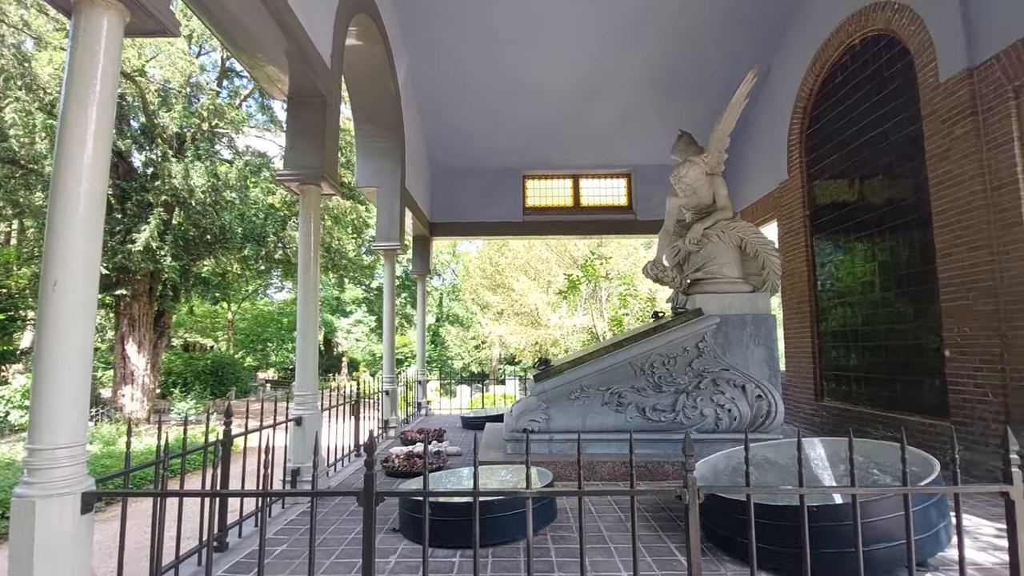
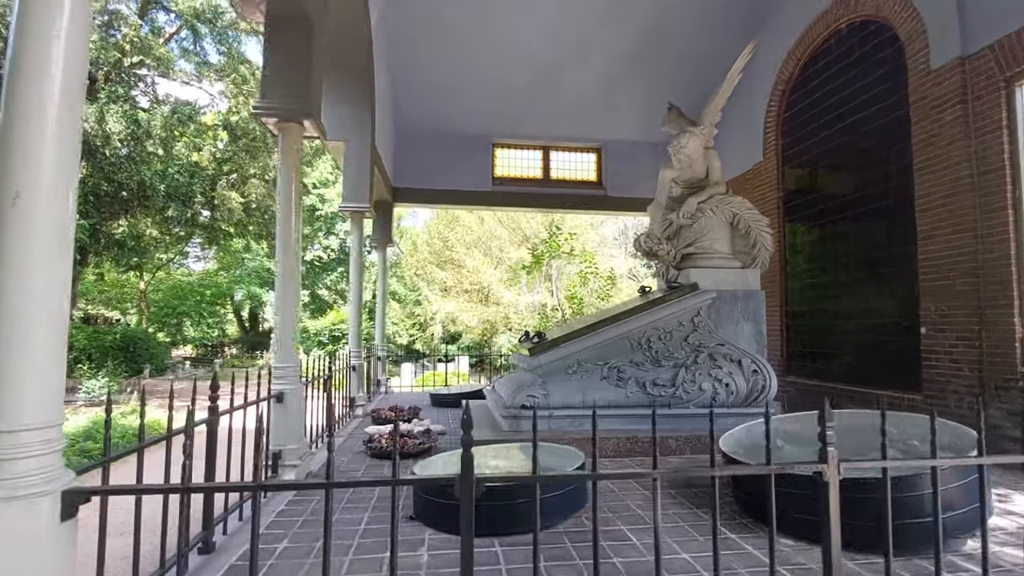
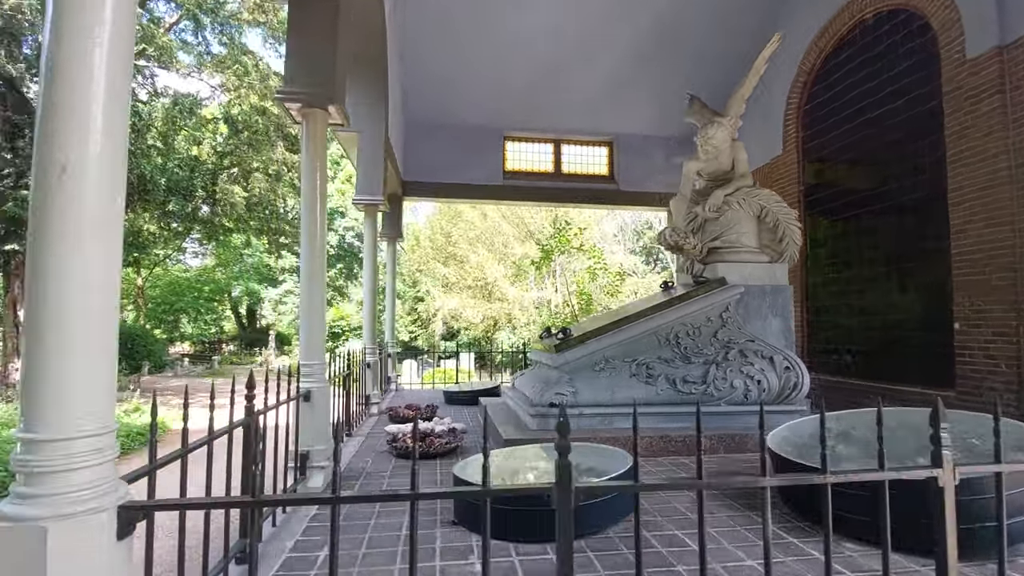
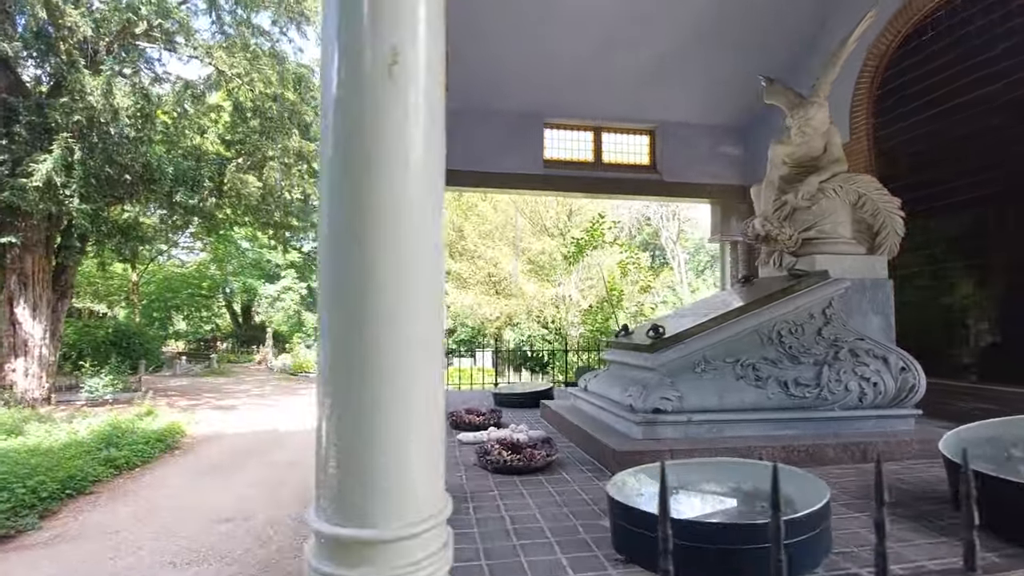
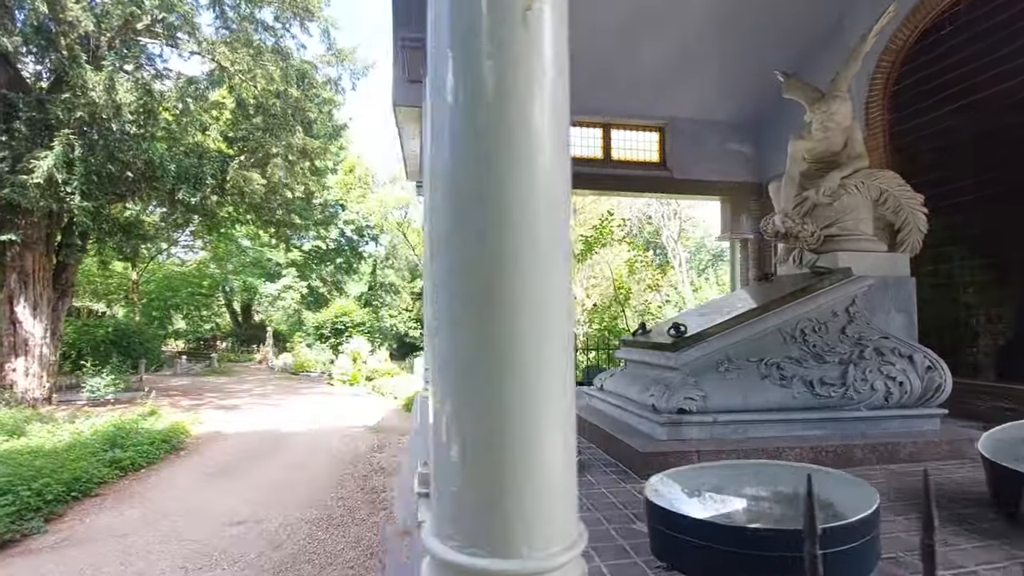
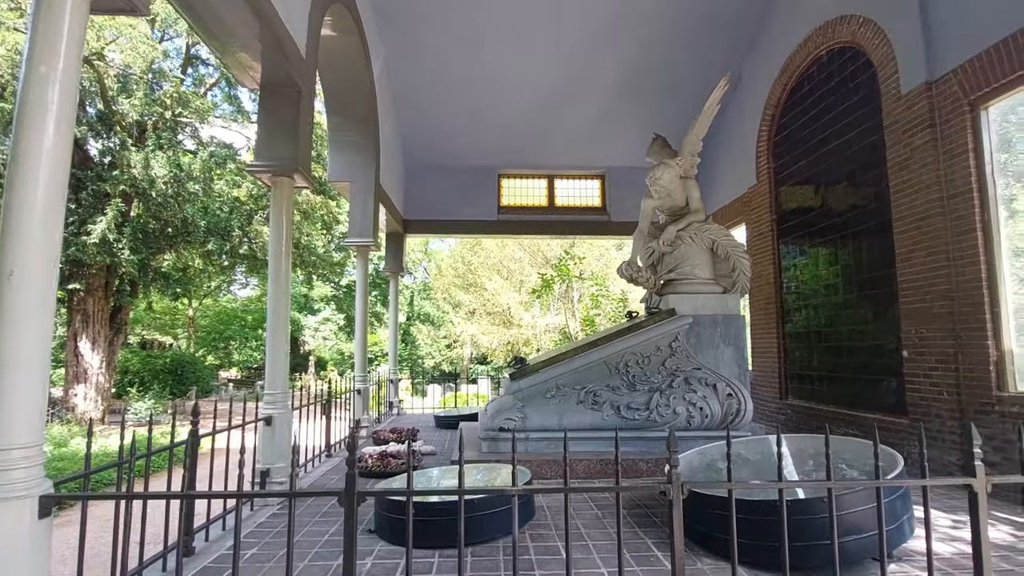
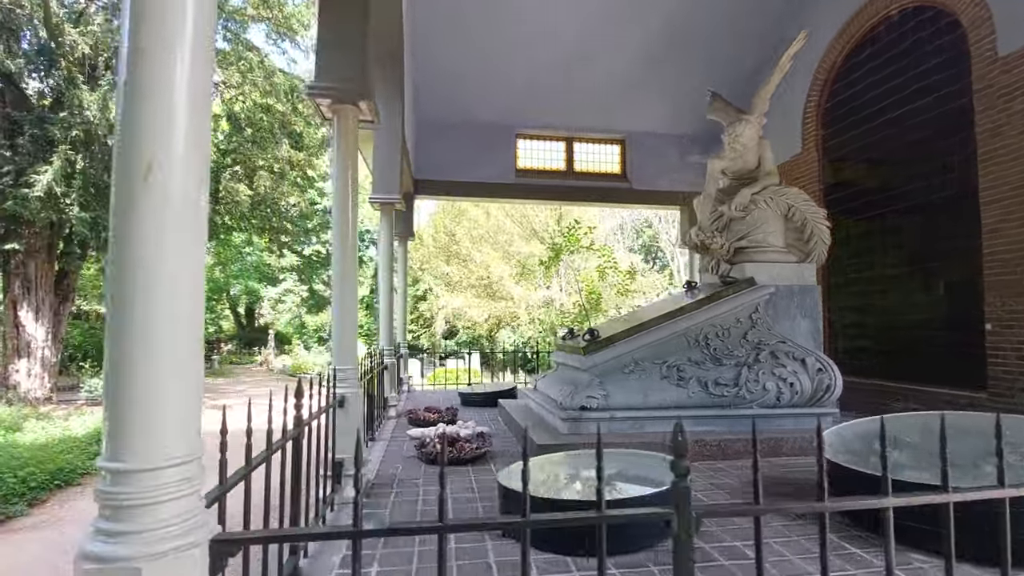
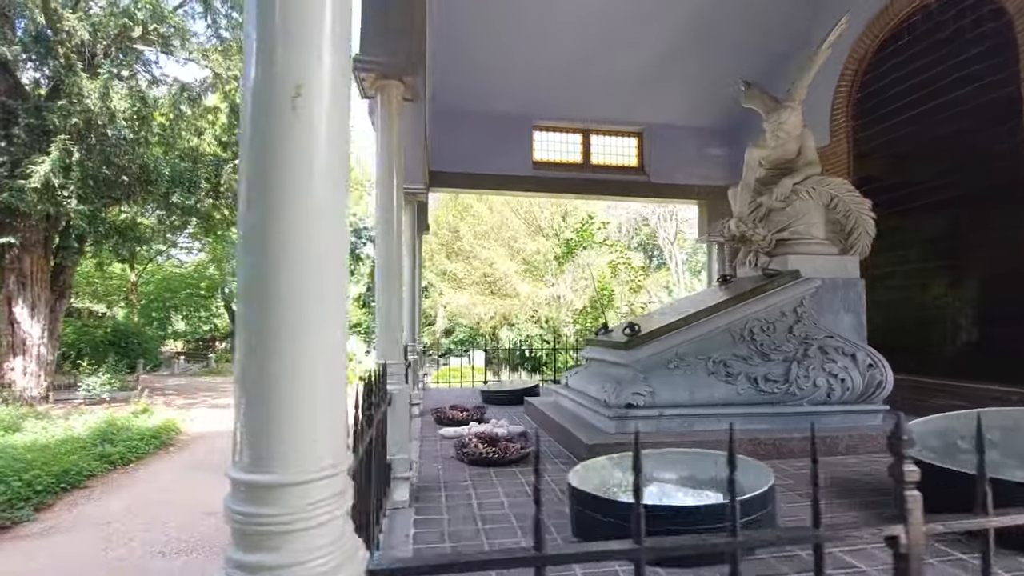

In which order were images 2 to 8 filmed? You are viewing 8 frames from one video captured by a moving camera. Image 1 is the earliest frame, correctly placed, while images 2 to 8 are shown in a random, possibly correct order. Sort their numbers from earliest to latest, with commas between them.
6, 2, 3, 7, 8, 4, 5
